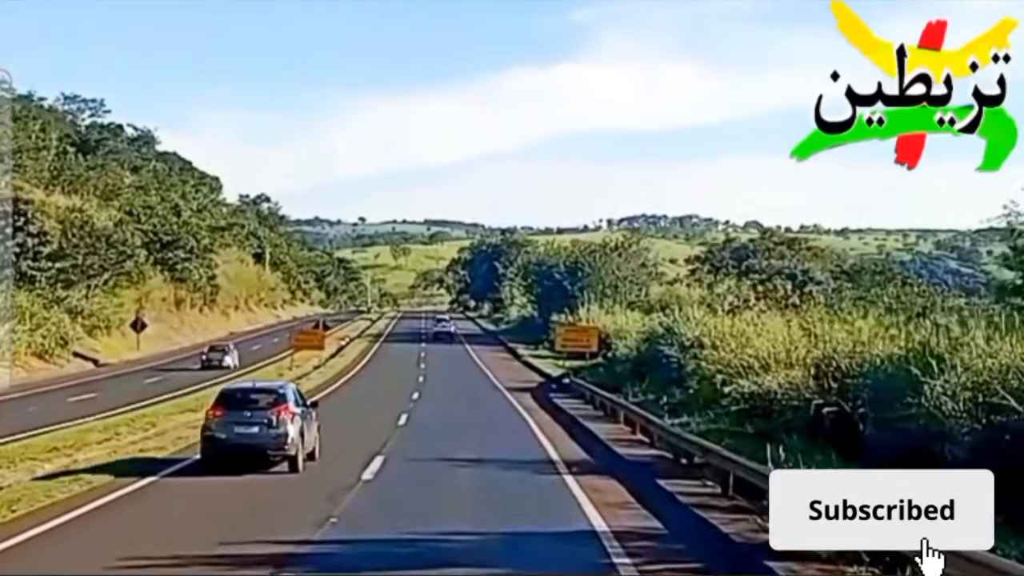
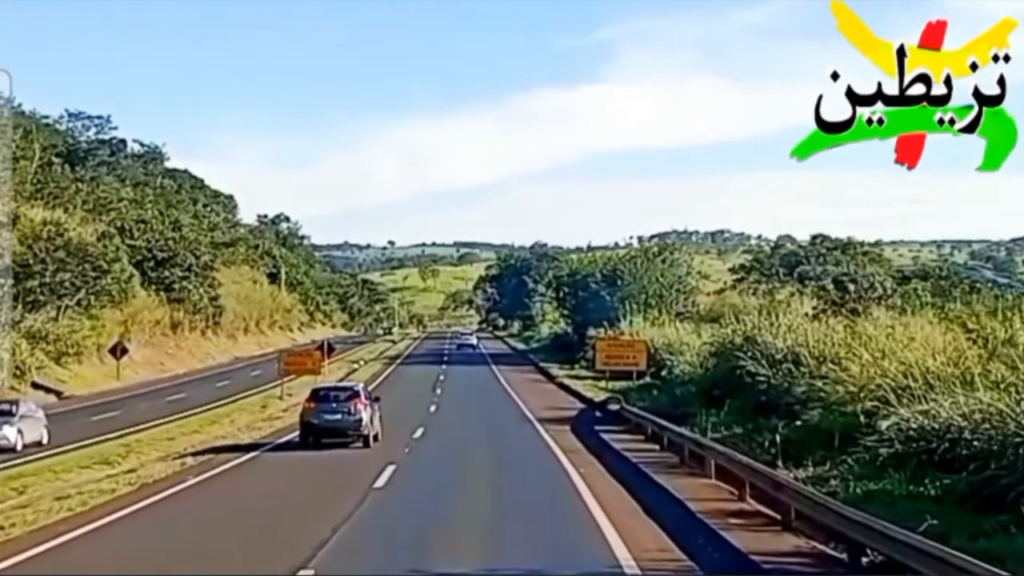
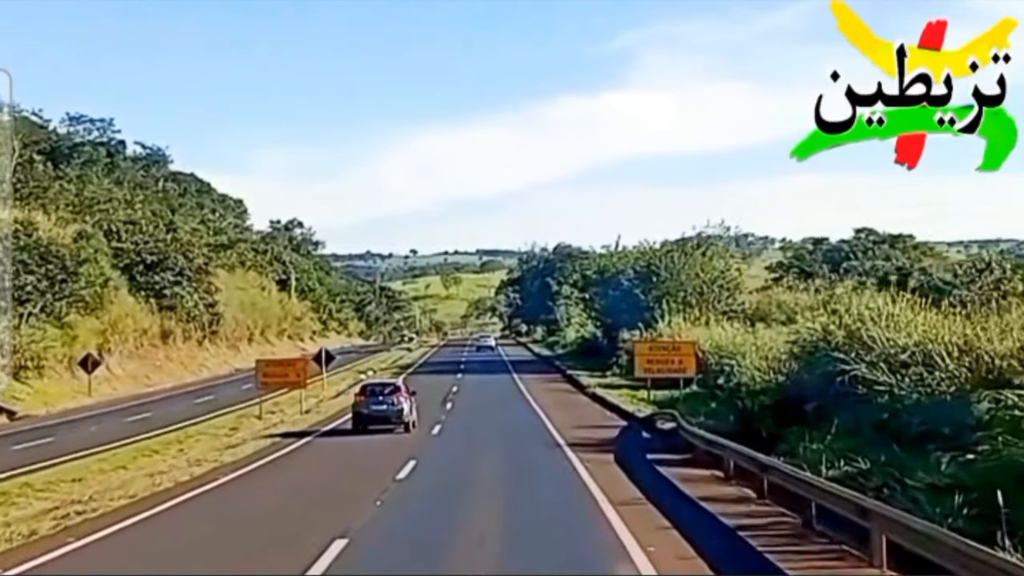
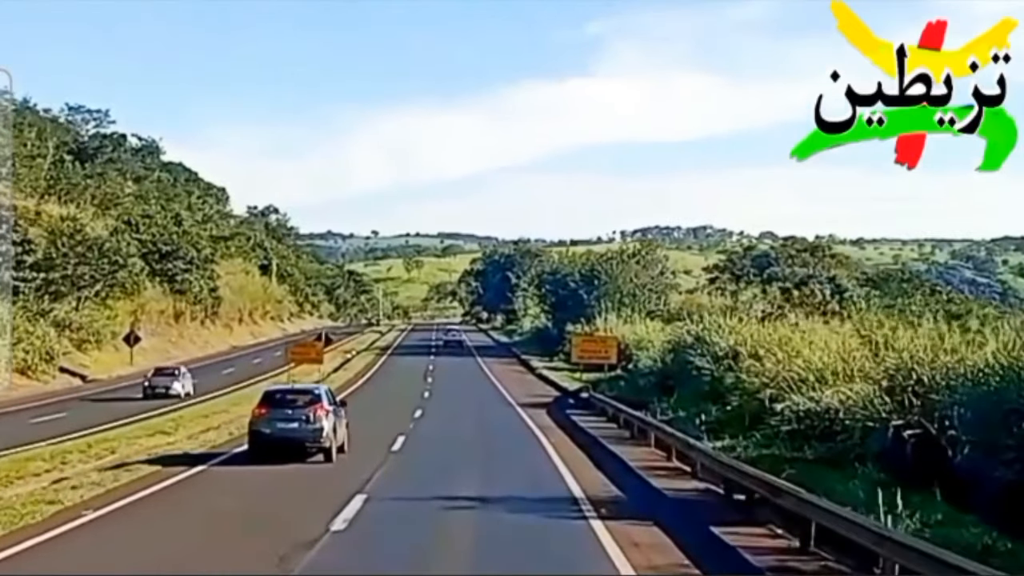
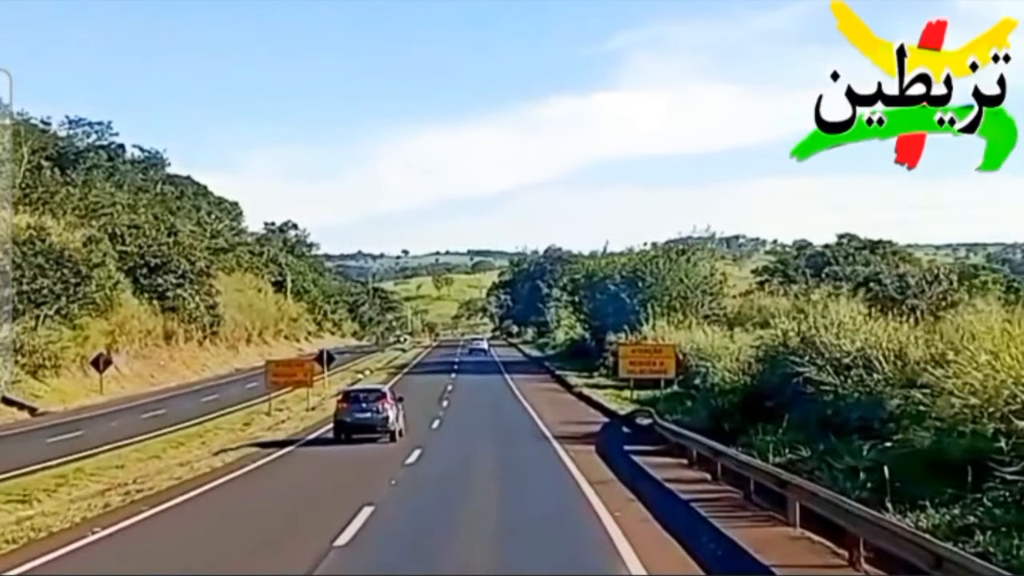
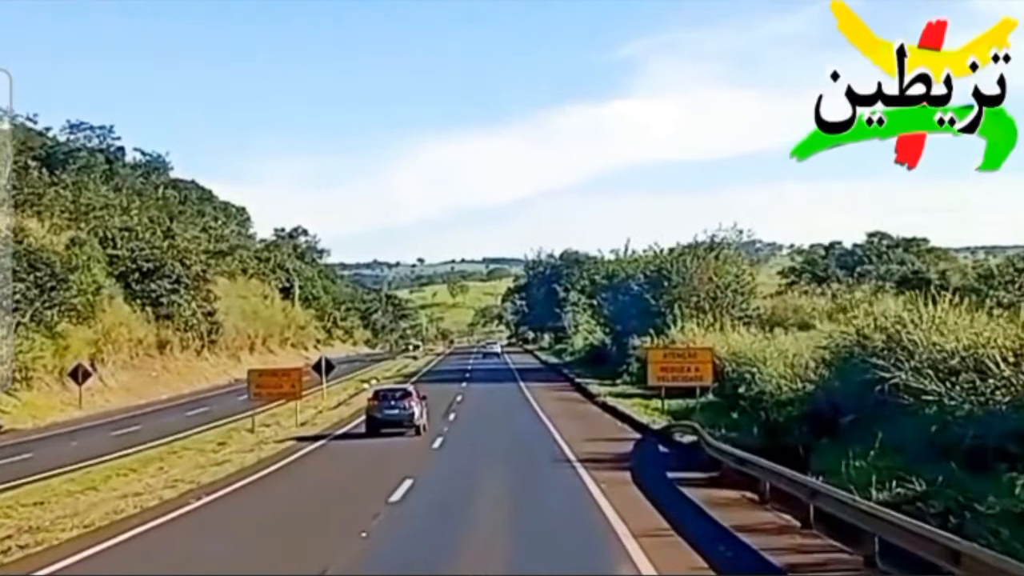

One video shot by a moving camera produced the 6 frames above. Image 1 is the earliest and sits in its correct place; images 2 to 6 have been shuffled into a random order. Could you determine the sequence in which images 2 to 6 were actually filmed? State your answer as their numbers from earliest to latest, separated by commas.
4, 2, 5, 3, 6
